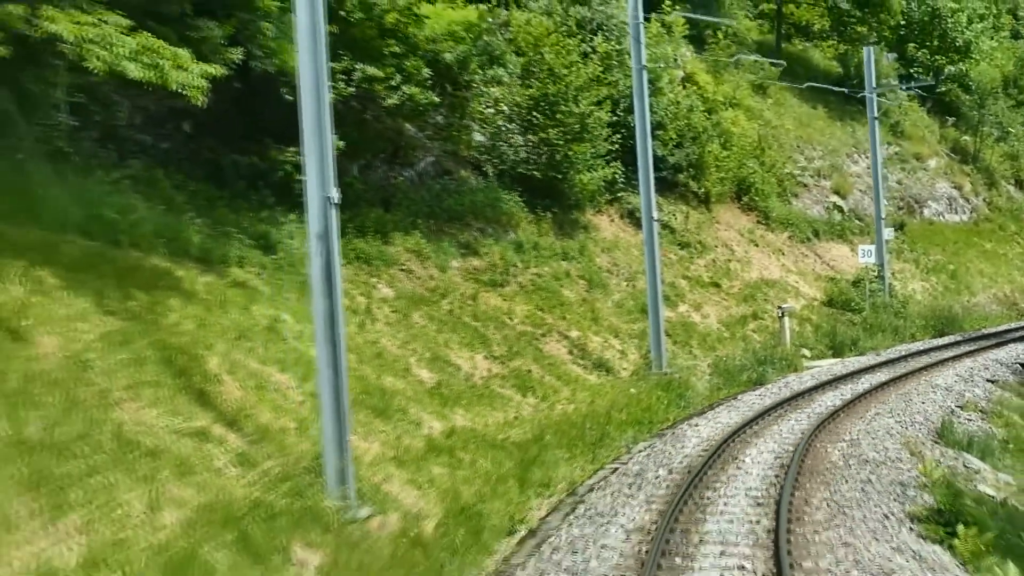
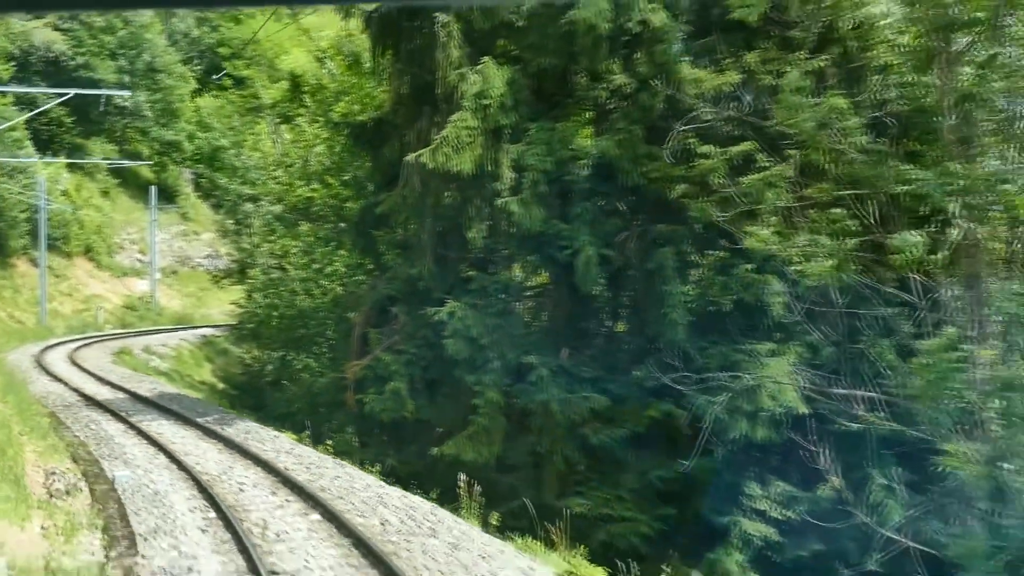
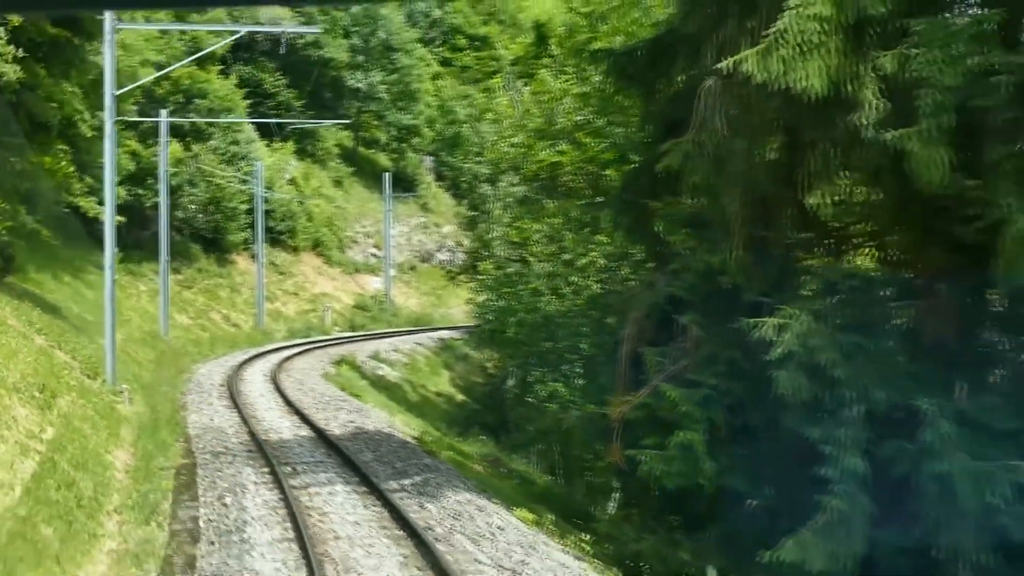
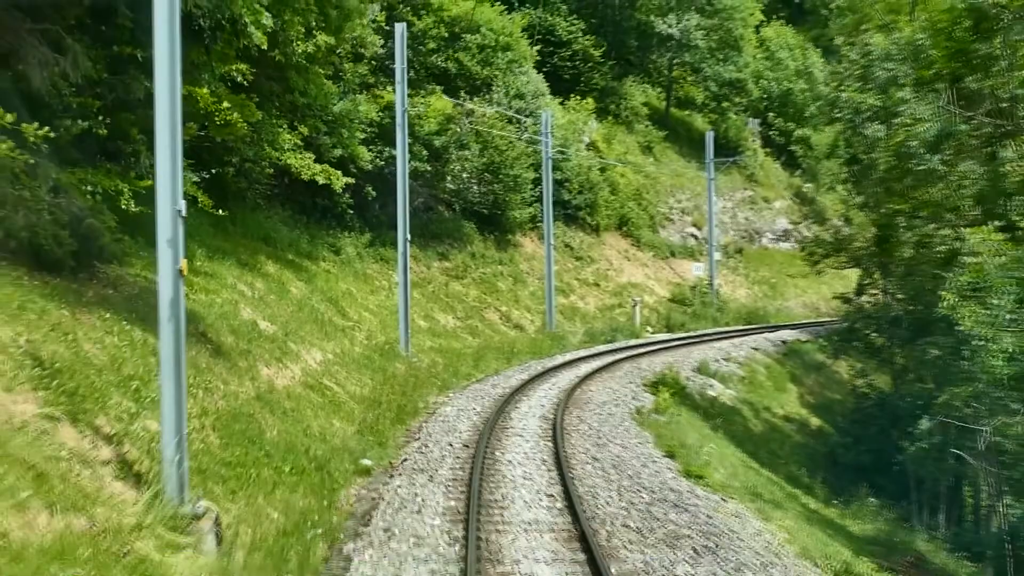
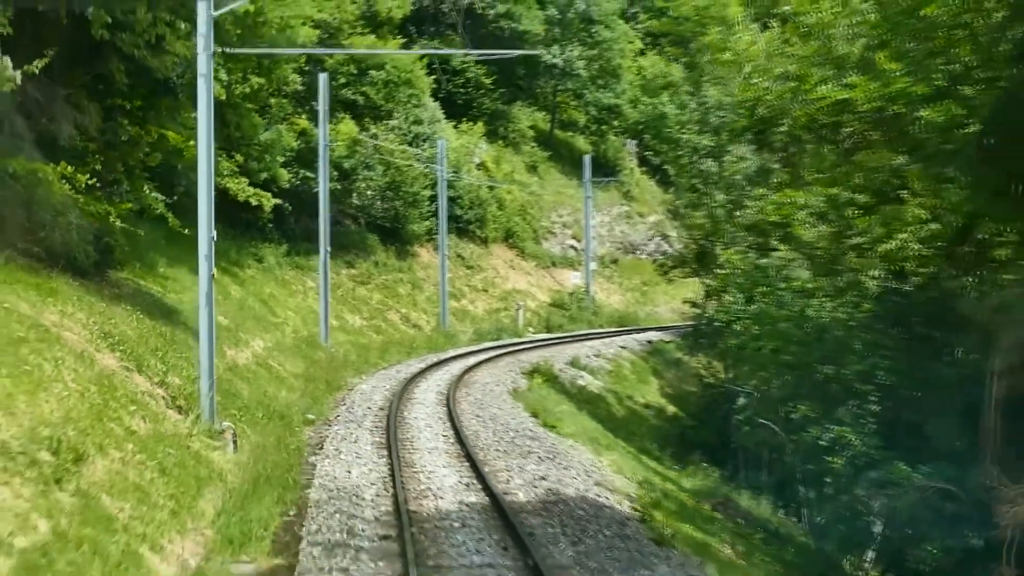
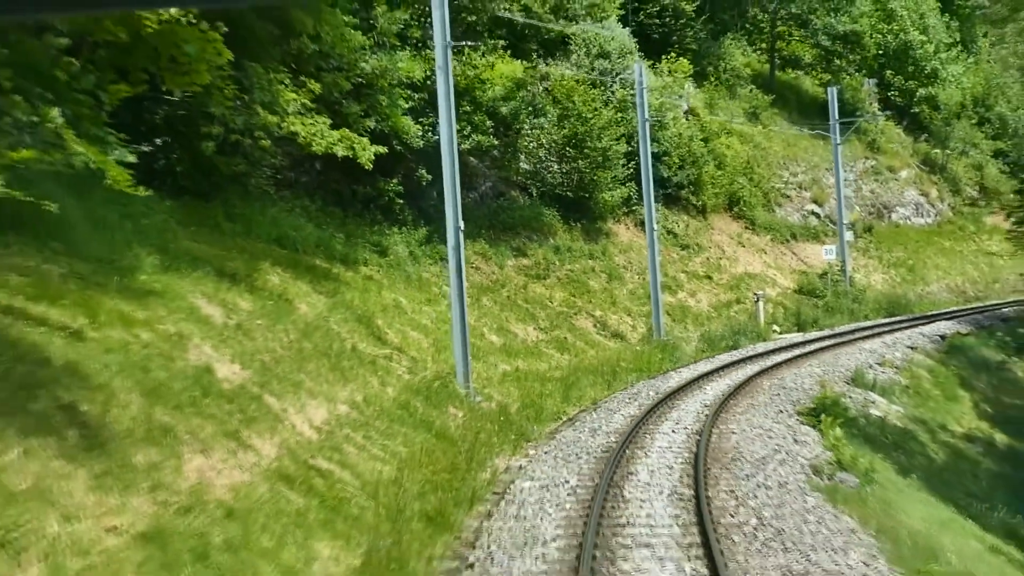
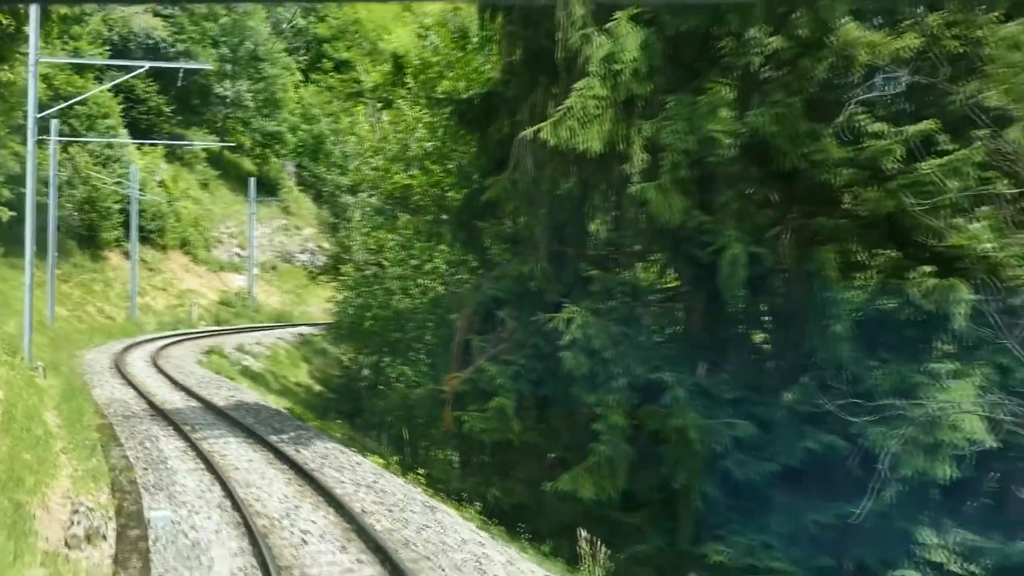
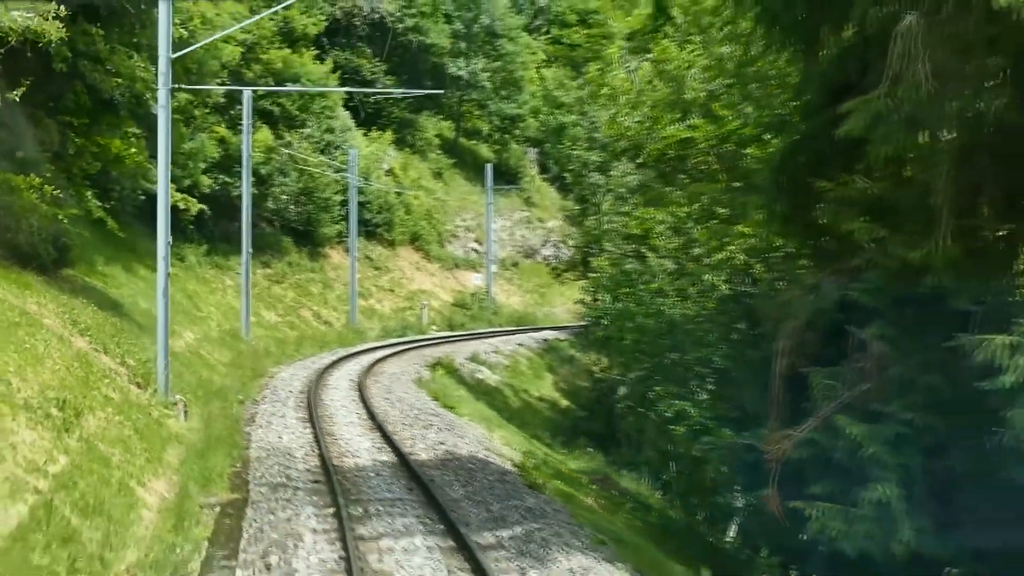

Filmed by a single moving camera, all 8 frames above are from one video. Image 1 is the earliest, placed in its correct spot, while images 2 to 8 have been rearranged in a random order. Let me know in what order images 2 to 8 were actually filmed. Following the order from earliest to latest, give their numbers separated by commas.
6, 4, 5, 8, 3, 7, 2
